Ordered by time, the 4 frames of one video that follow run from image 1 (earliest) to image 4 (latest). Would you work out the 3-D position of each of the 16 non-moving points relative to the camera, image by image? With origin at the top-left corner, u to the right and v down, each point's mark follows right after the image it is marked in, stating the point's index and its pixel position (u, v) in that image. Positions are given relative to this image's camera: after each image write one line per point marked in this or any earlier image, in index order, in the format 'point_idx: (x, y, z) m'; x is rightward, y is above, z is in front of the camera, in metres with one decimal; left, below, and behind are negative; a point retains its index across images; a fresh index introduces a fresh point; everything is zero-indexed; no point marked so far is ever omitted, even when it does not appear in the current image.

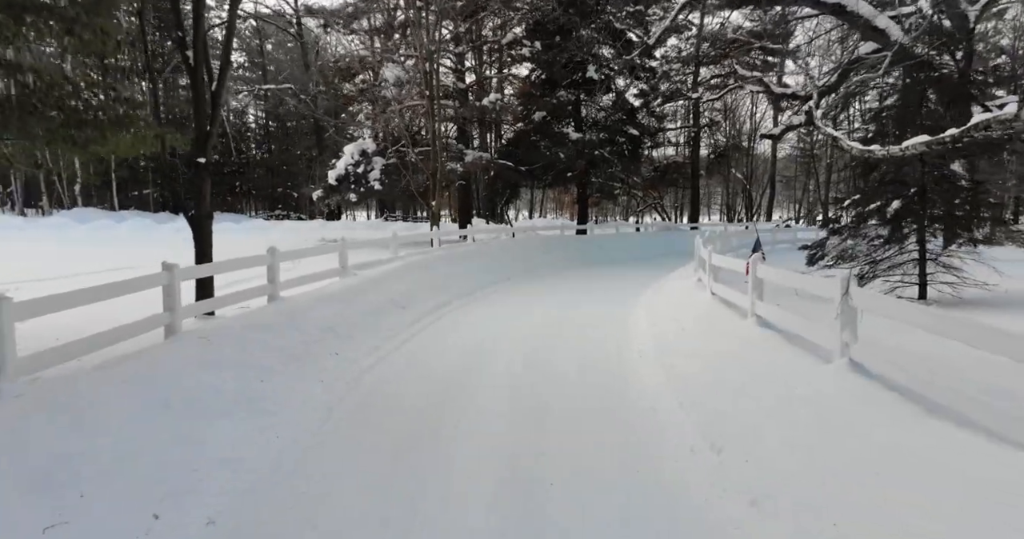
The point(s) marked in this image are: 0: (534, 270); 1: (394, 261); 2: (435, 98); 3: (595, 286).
0: (+0.5, 0.0, +16.6) m
1: (-2.2, +0.2, +12.0) m
2: (-2.2, +5.0, +18.8) m
3: (+1.8, -0.4, +14.2) m
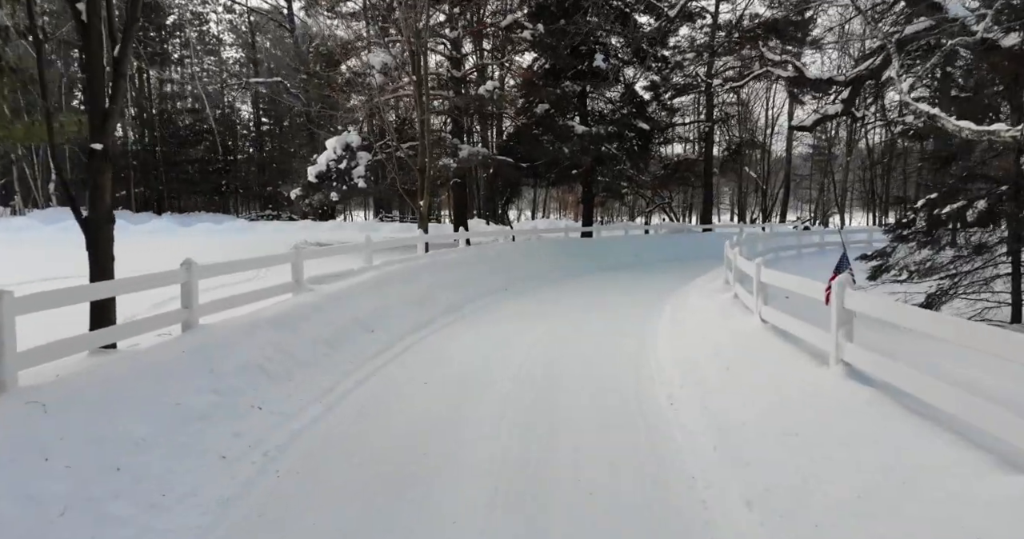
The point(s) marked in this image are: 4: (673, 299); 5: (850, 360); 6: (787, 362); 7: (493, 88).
0: (+0.4, -0.2, +14.7) m
1: (-2.3, 0.0, +10.1) m
2: (-2.3, +4.8, +16.9) m
3: (+1.7, -0.5, +12.3) m
4: (+2.9, -0.5, +11.4) m
5: (+2.5, -0.7, +4.8) m
6: (+2.4, -0.8, +5.5) m
7: (-0.6, +5.3, +18.6) m
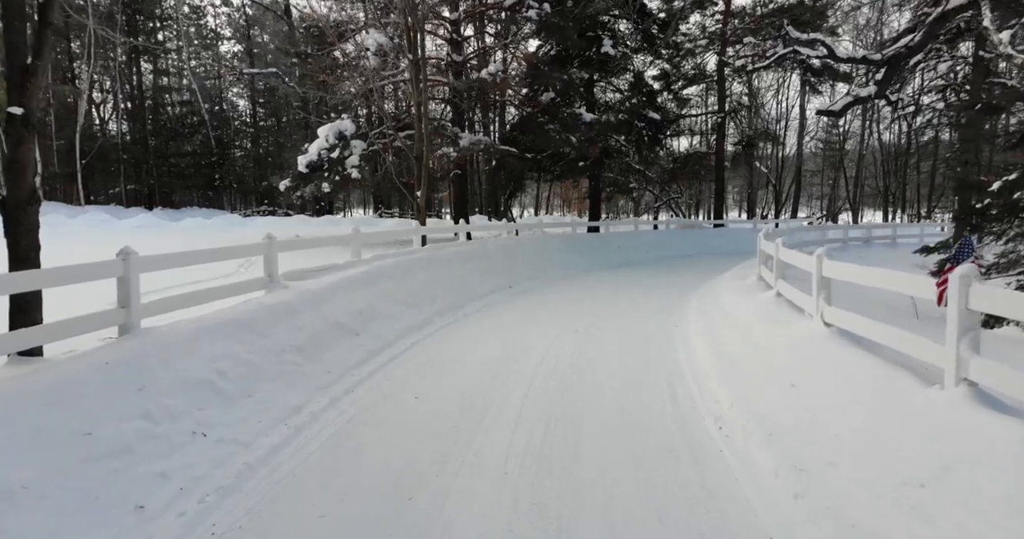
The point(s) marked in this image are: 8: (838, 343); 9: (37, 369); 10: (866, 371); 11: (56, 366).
0: (+0.5, -0.1, +13.5) m
1: (-2.2, 0.0, +8.9) m
2: (-2.2, +4.9, +15.7) m
3: (+1.8, -0.5, +11.1) m
4: (+3.0, -0.5, +10.2) m
5: (+2.6, -0.6, +3.7) m
6: (+2.4, -0.7, +4.4) m
7: (-0.4, +5.4, +17.5) m
8: (+2.6, -0.6, +5.1) m
9: (-3.1, -0.7, +4.1) m
10: (+2.5, -0.7, +4.6) m
11: (-3.0, -0.6, +4.2) m
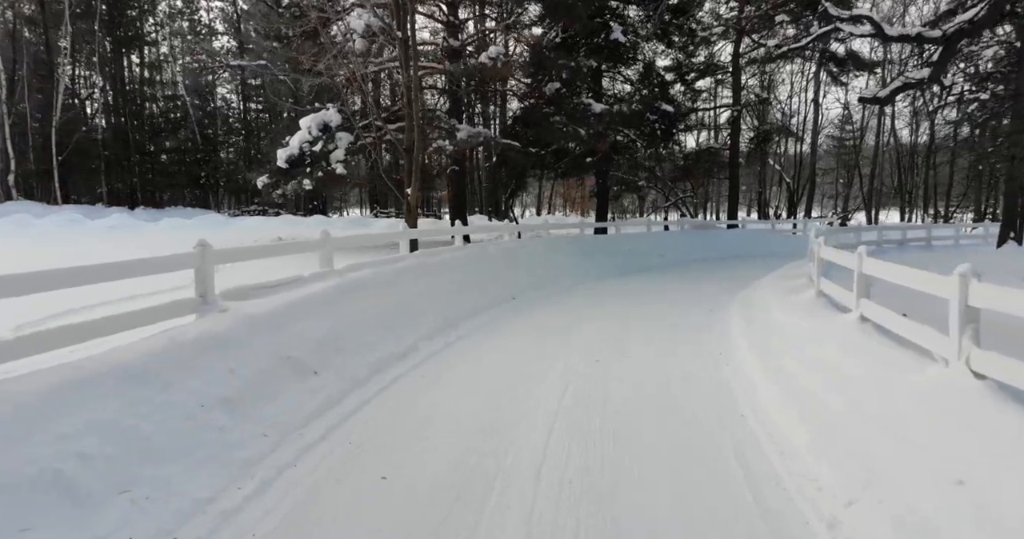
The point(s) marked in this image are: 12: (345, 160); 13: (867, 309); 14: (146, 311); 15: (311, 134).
0: (+0.6, -0.3, +11.9) m
1: (-2.2, -0.1, +7.3) m
2: (-2.1, +4.7, +14.1) m
3: (+1.9, -0.6, +9.5) m
4: (+3.0, -0.6, +8.6) m
5: (+2.6, -0.8, +2.0) m
6: (+2.5, -0.9, +2.8) m
7: (-0.4, +5.2, +15.8) m
8: (+2.6, -0.7, +3.5) m
9: (-3.0, -0.8, +2.5) m
10: (+2.5, -0.8, +2.9) m
11: (-2.9, -0.8, +2.6) m
12: (-4.5, +2.9, +17.4) m
13: (+3.1, -0.4, +5.6) m
14: (-2.7, -0.3, +4.7) m
15: (-5.4, +3.6, +17.6) m
